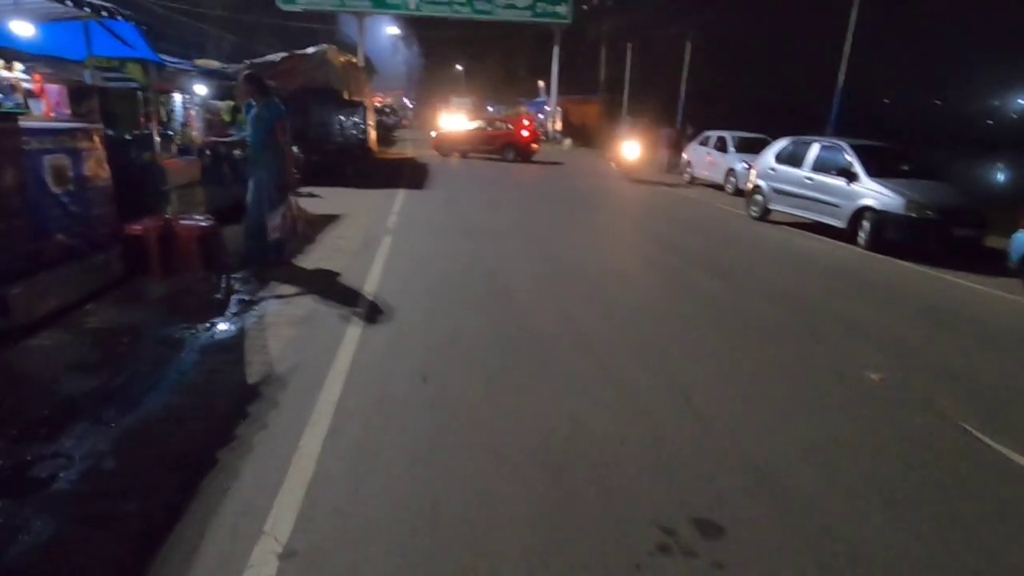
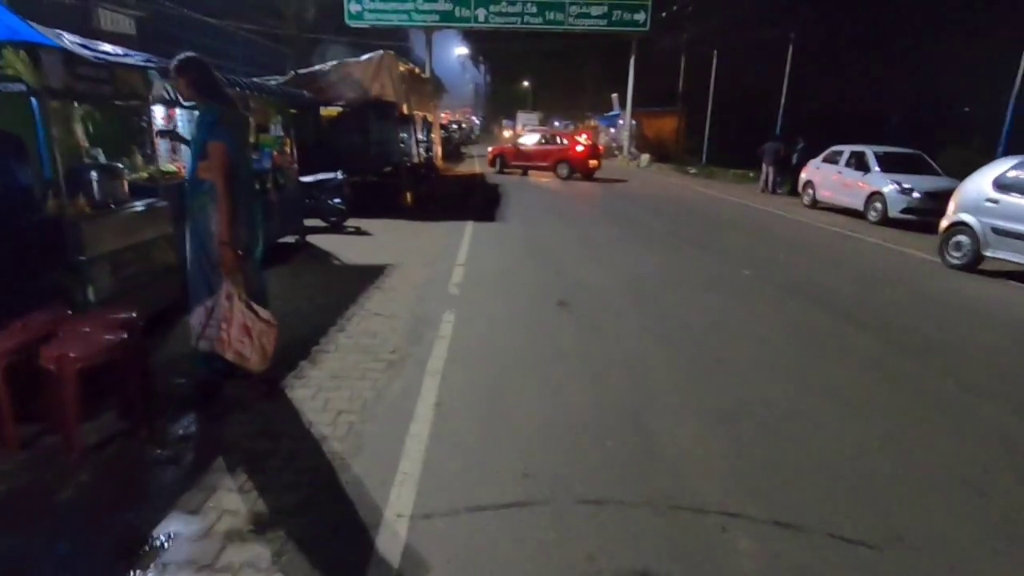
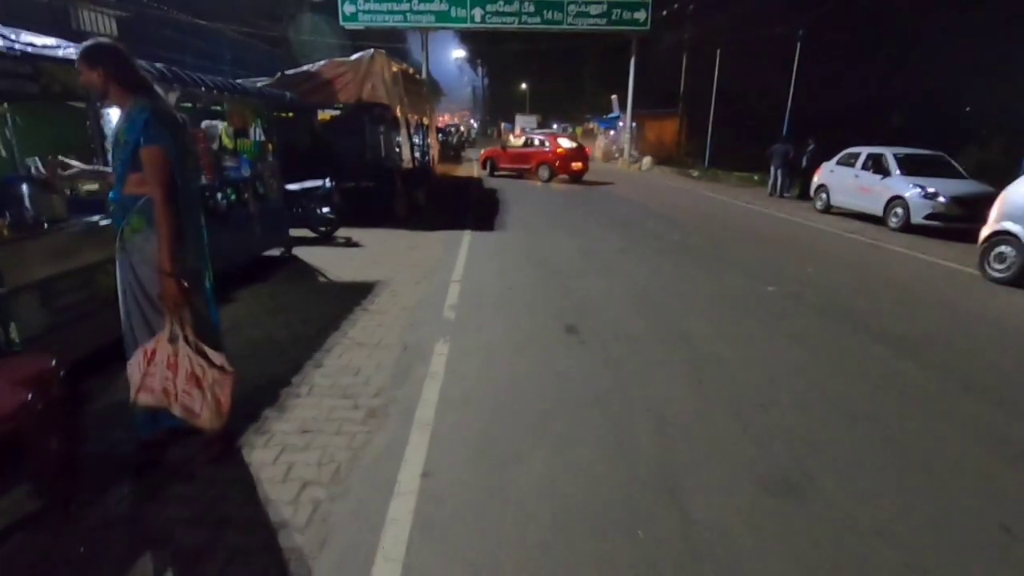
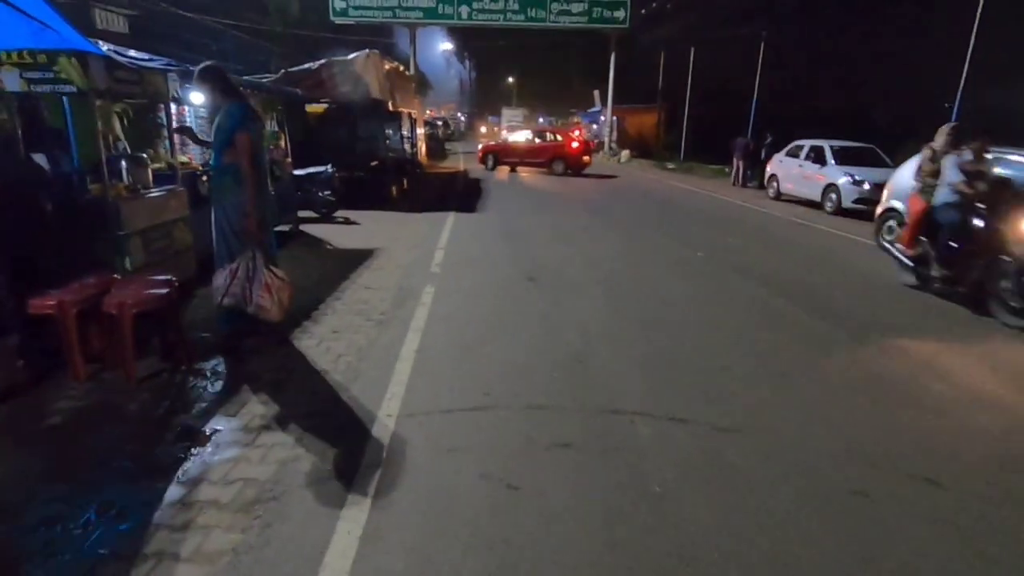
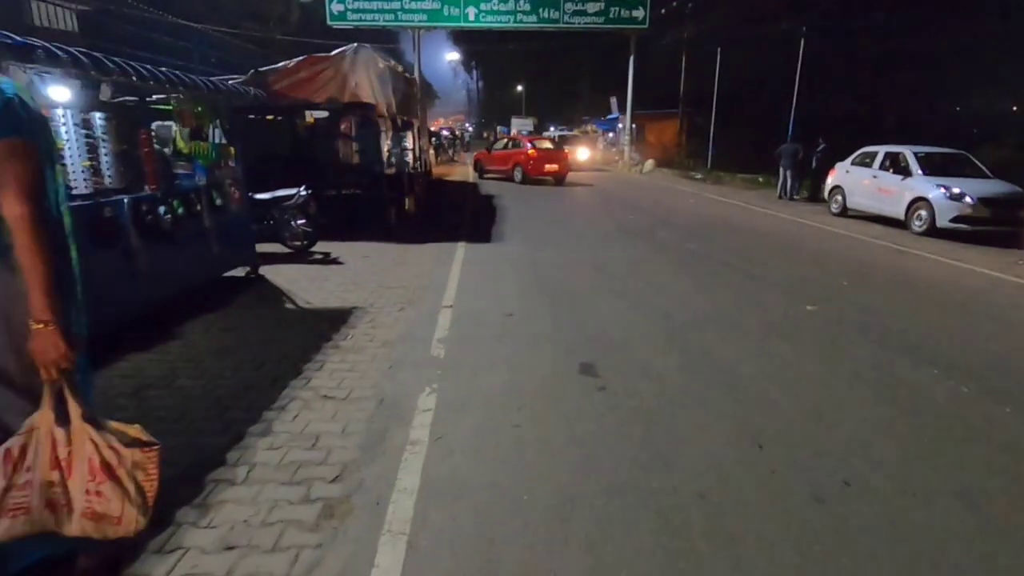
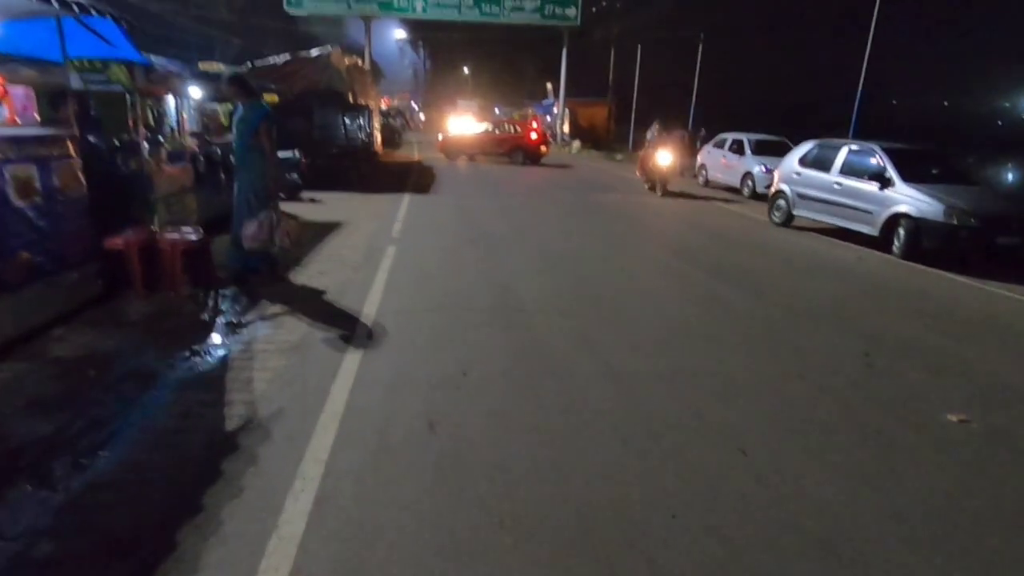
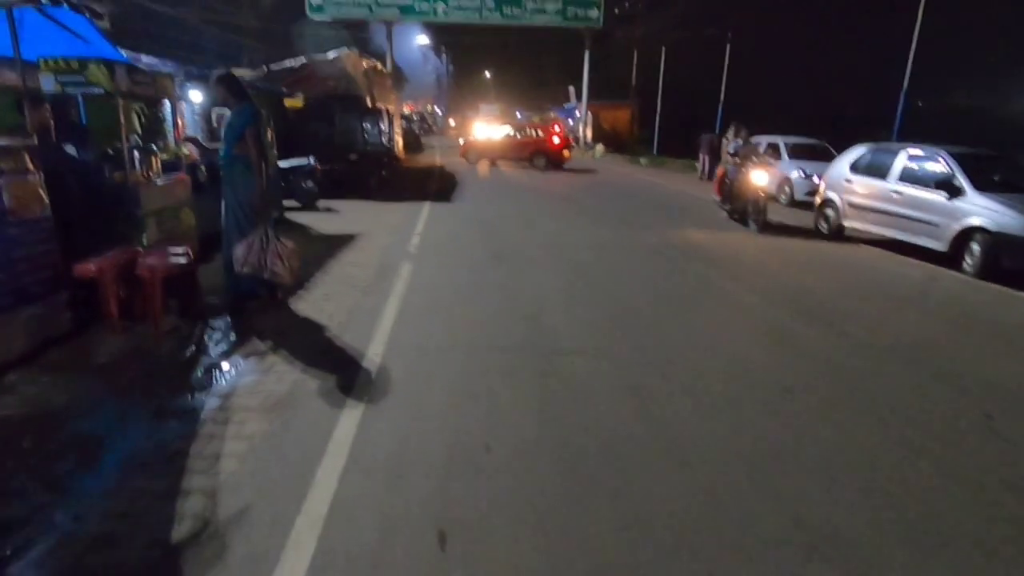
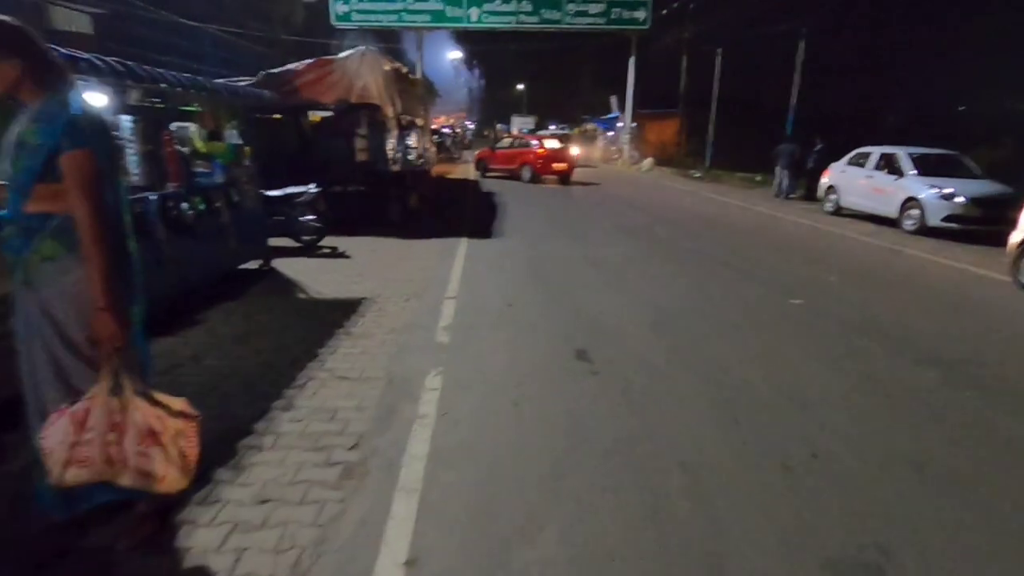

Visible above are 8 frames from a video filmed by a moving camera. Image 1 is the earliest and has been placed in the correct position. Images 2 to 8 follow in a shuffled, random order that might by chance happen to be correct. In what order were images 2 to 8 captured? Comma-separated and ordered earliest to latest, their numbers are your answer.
6, 7, 4, 2, 3, 8, 5
